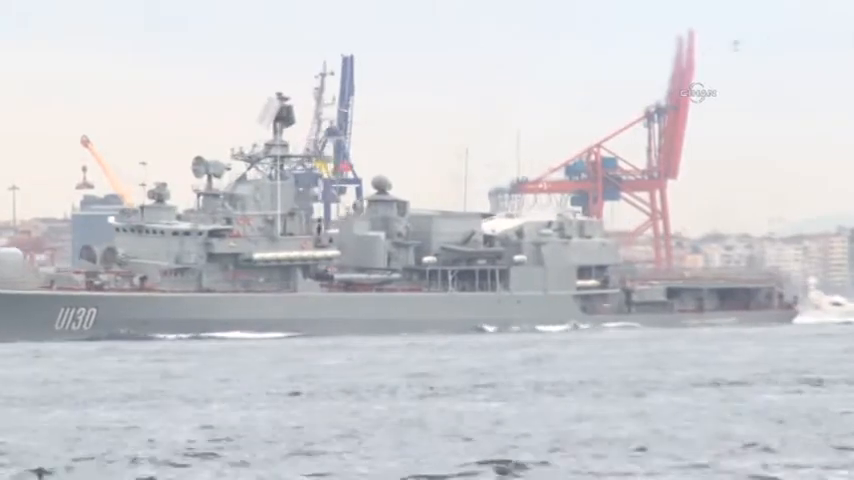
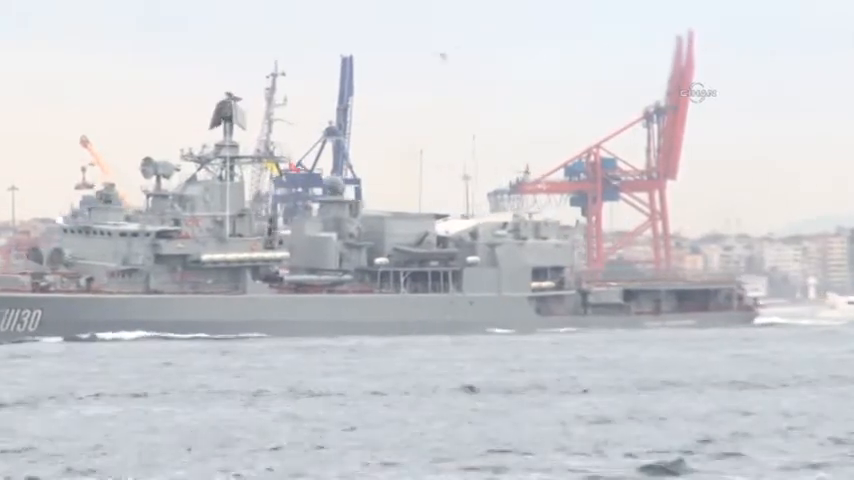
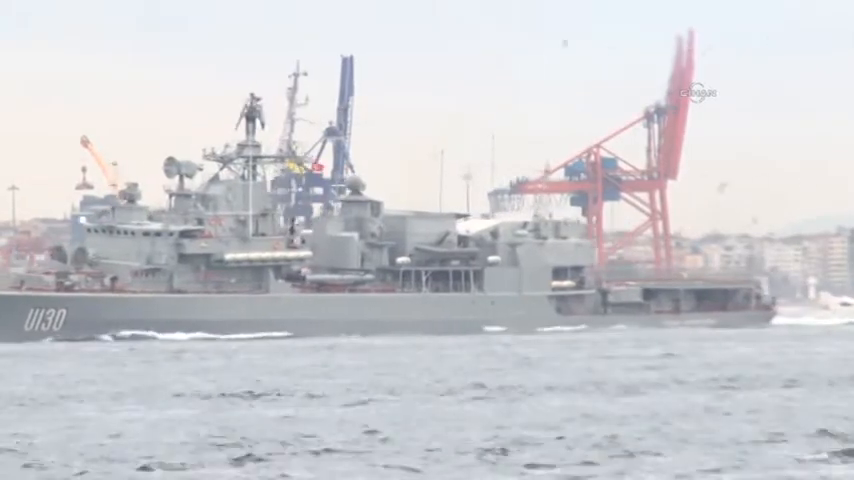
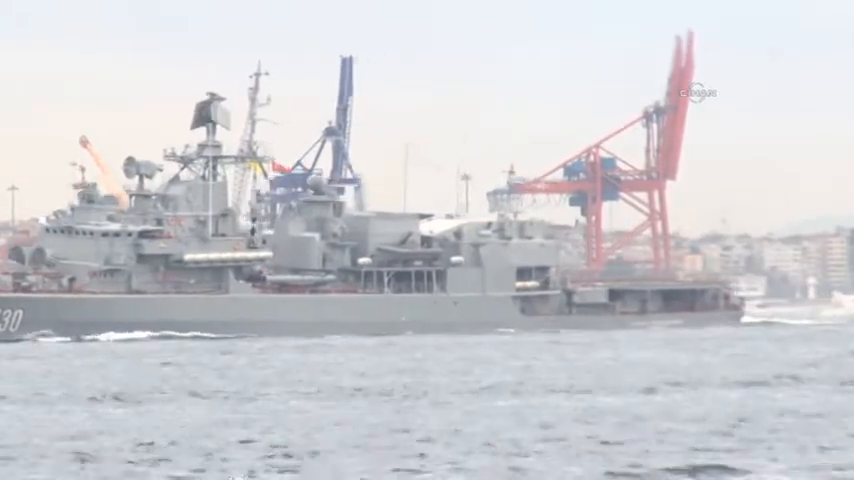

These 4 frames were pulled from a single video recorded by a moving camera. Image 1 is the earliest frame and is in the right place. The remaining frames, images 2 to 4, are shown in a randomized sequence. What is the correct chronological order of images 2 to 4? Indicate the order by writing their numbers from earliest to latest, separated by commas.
3, 2, 4
